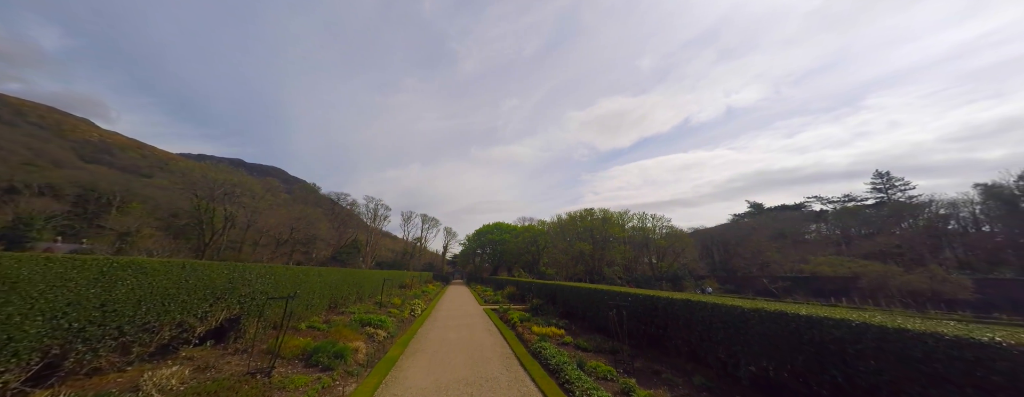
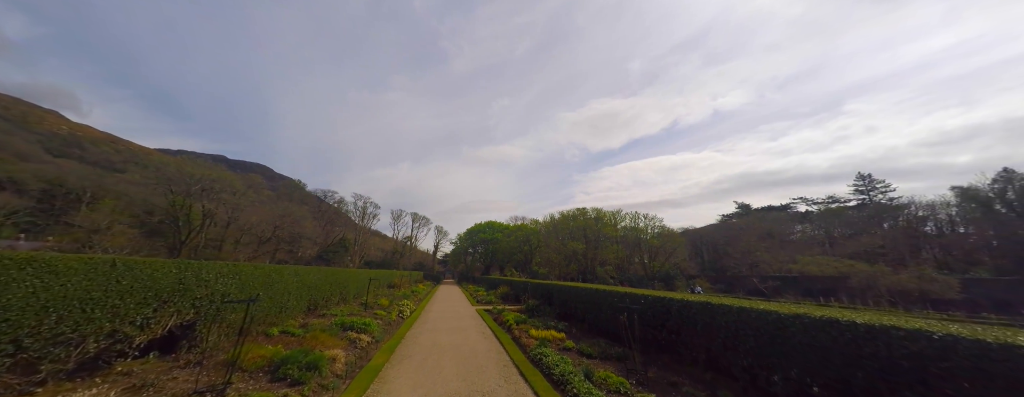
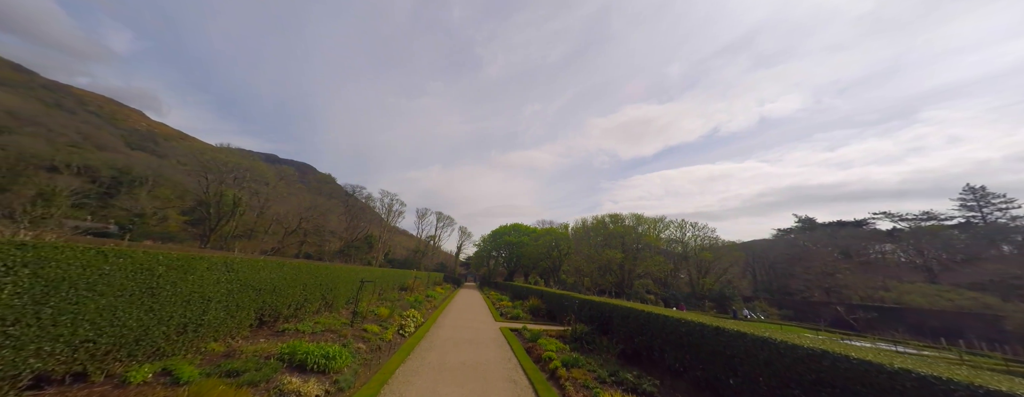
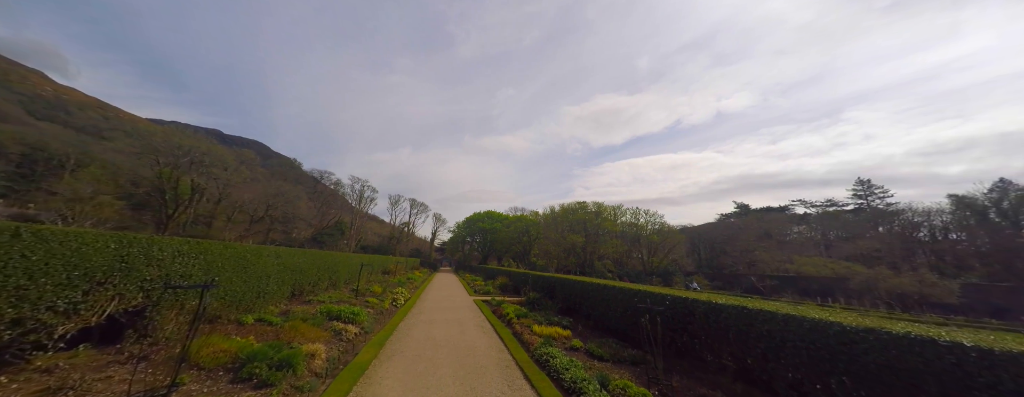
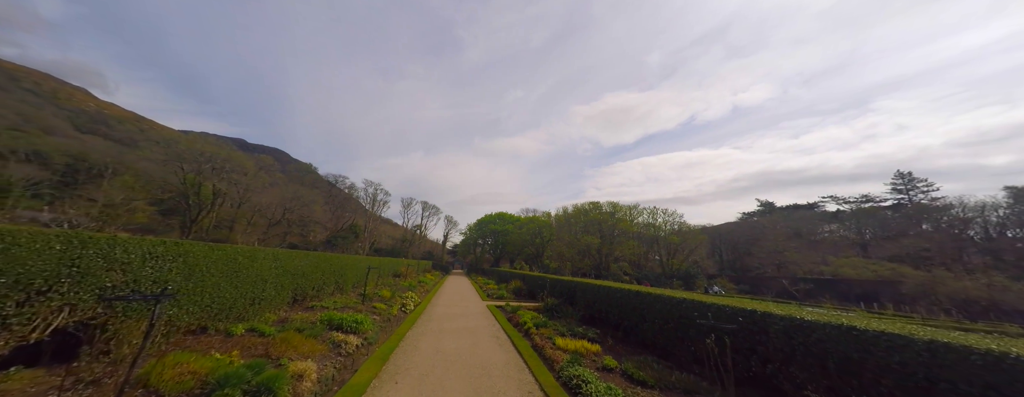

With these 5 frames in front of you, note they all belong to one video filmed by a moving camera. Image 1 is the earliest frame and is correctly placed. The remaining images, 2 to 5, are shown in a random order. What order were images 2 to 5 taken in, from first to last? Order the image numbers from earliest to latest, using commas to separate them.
2, 4, 5, 3
